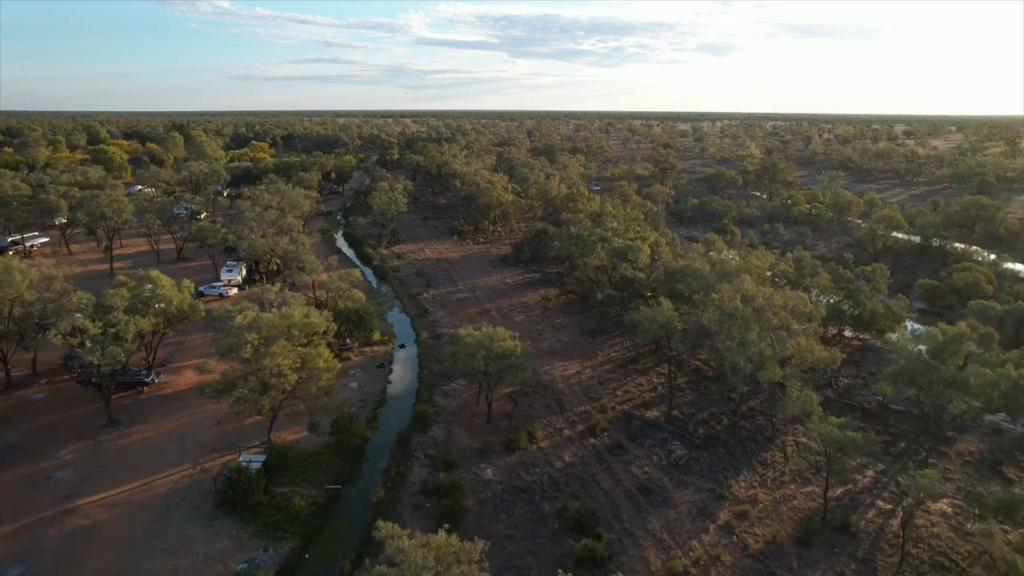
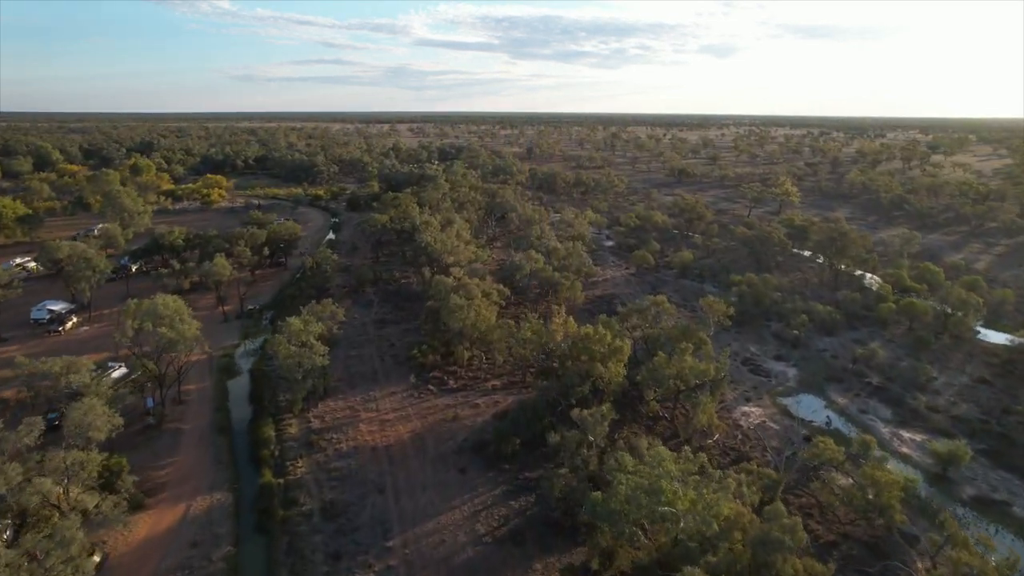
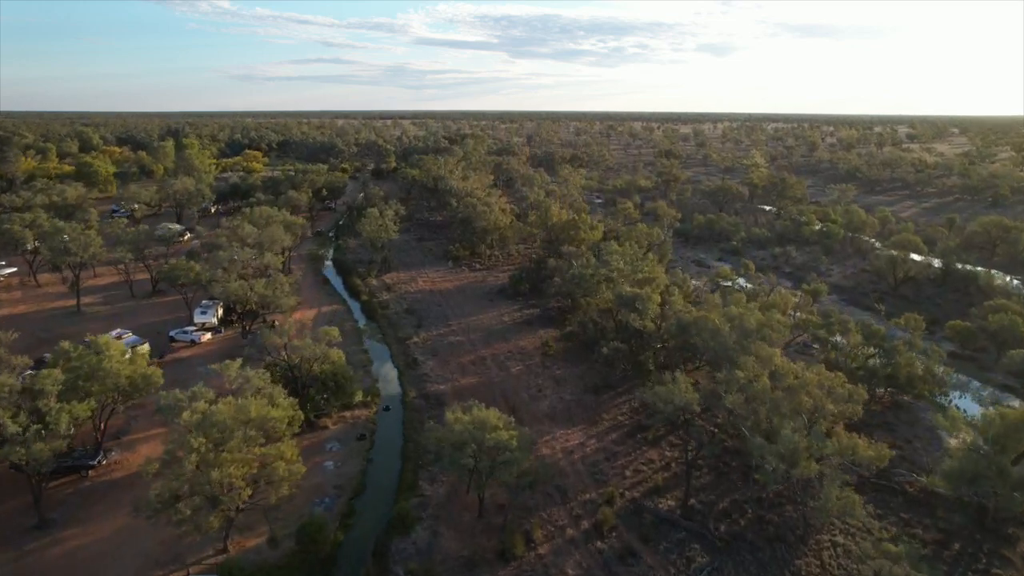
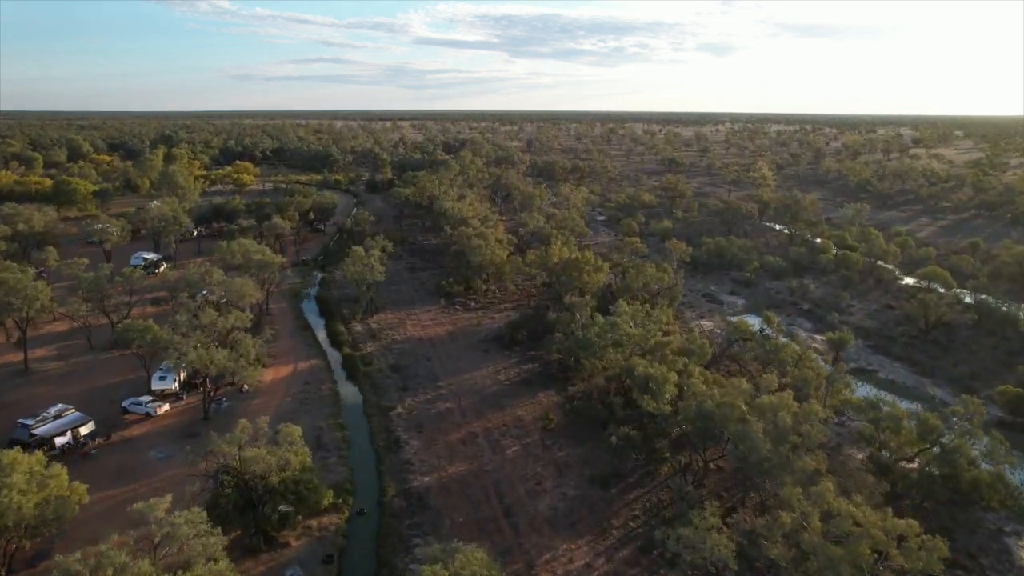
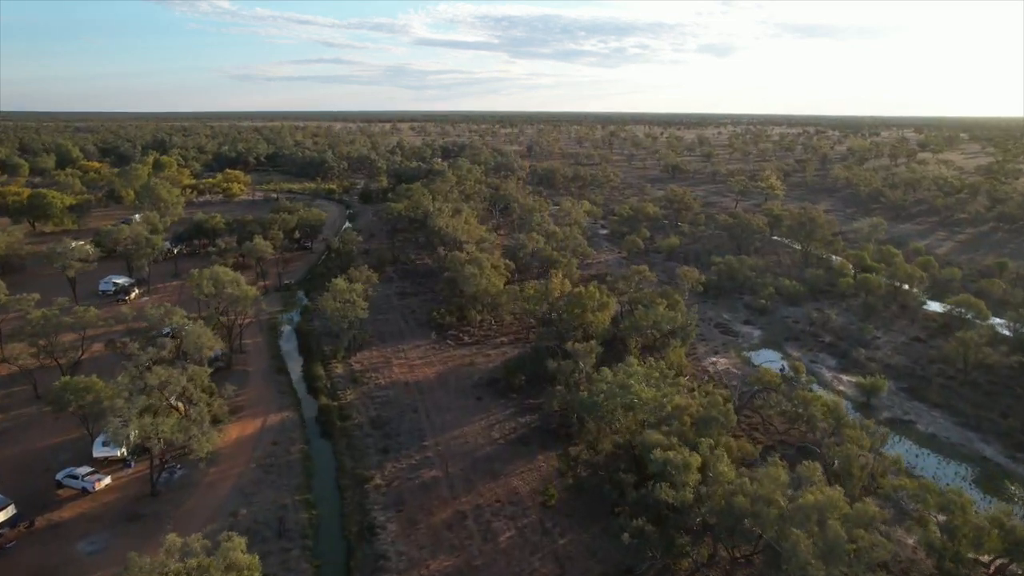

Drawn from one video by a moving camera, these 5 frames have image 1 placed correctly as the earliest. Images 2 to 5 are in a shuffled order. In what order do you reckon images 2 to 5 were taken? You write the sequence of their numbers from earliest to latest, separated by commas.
3, 4, 5, 2
